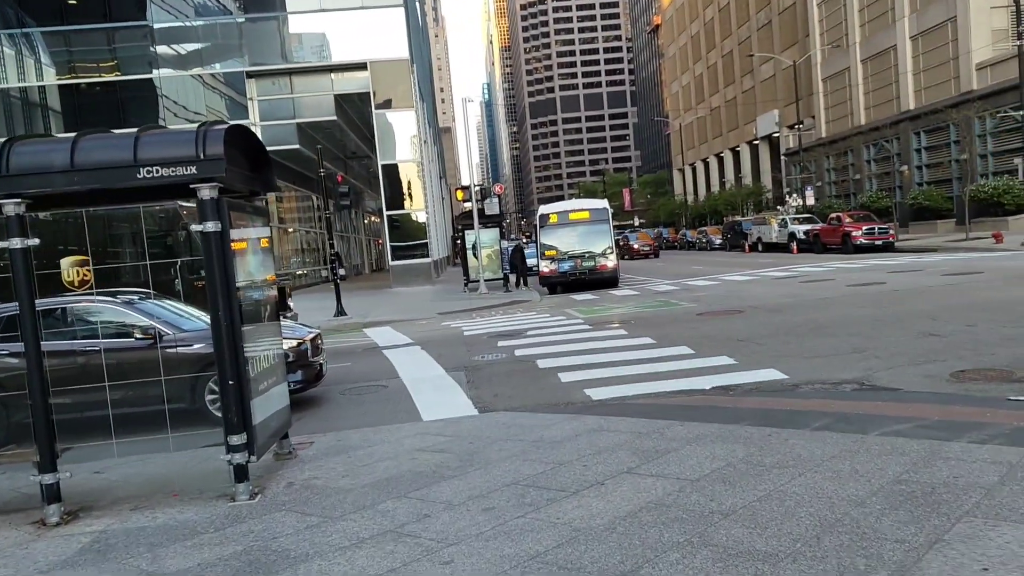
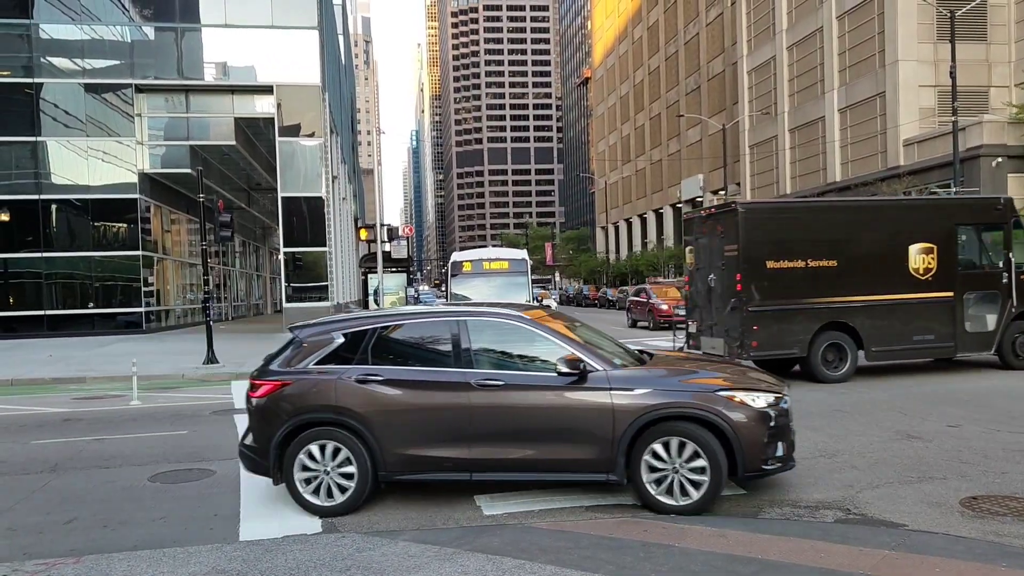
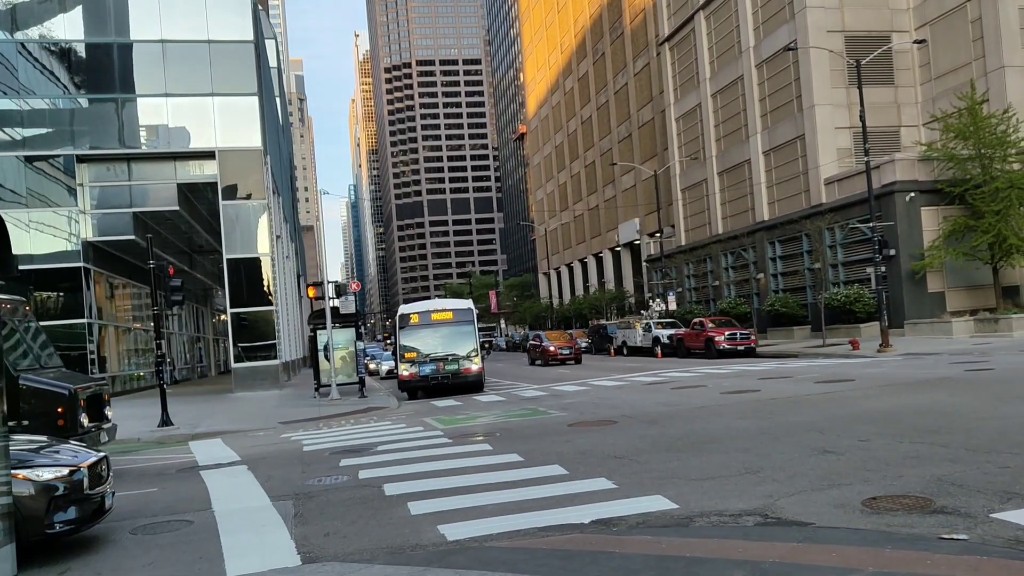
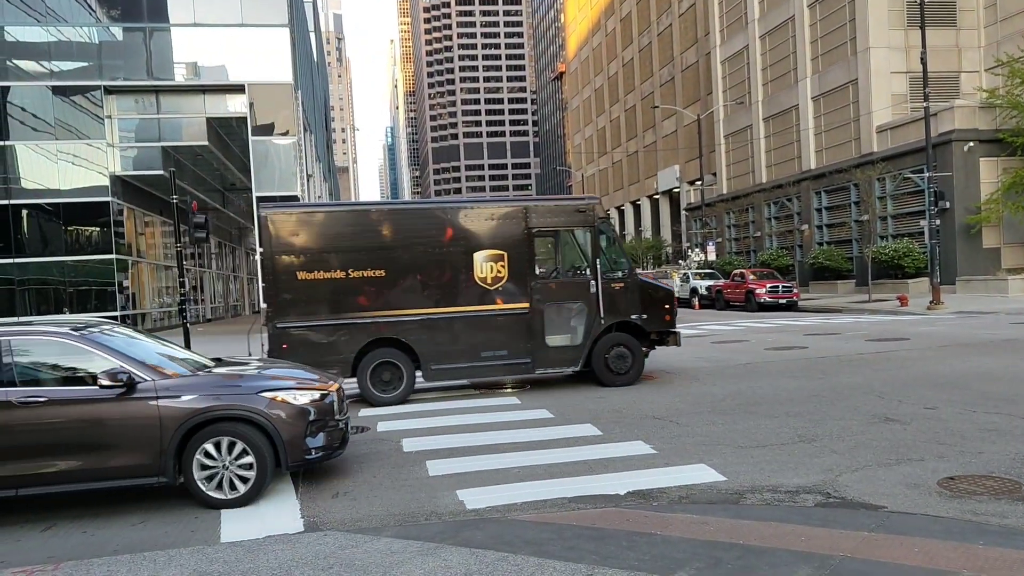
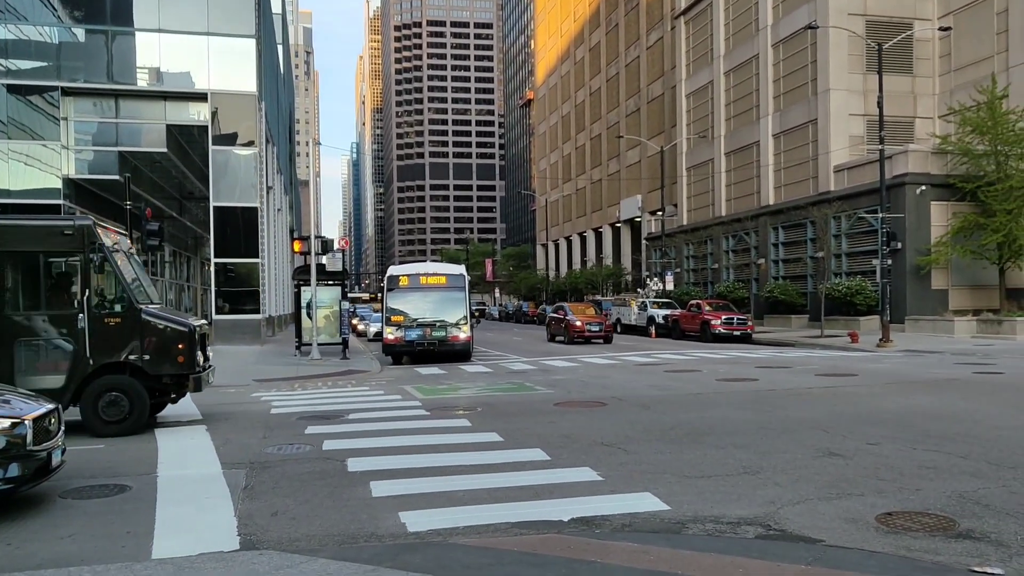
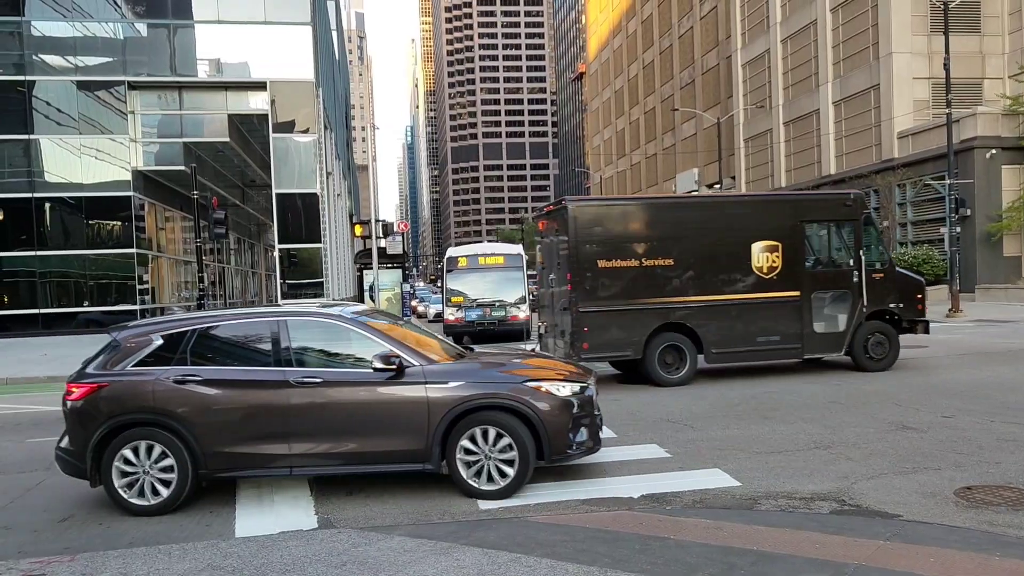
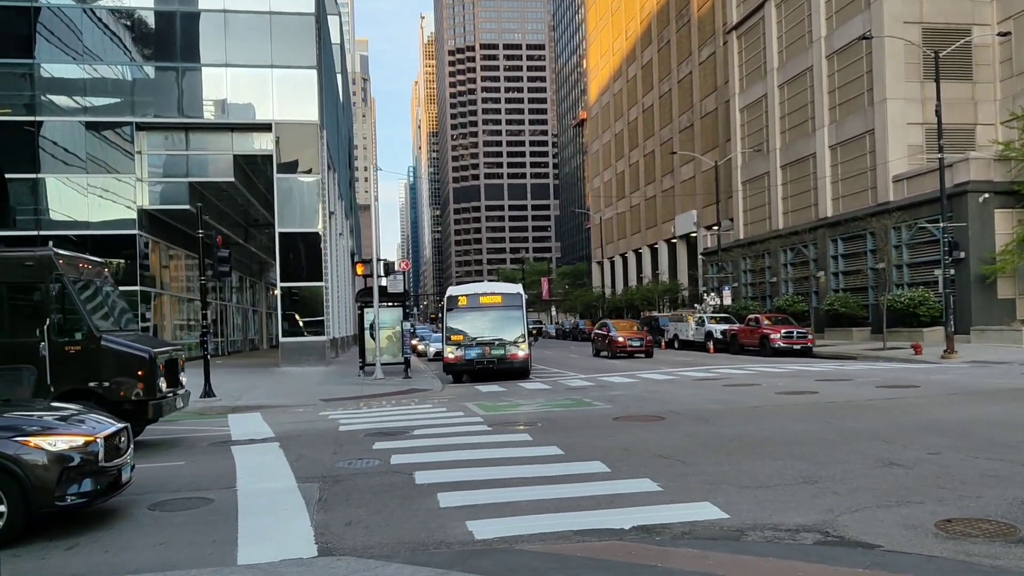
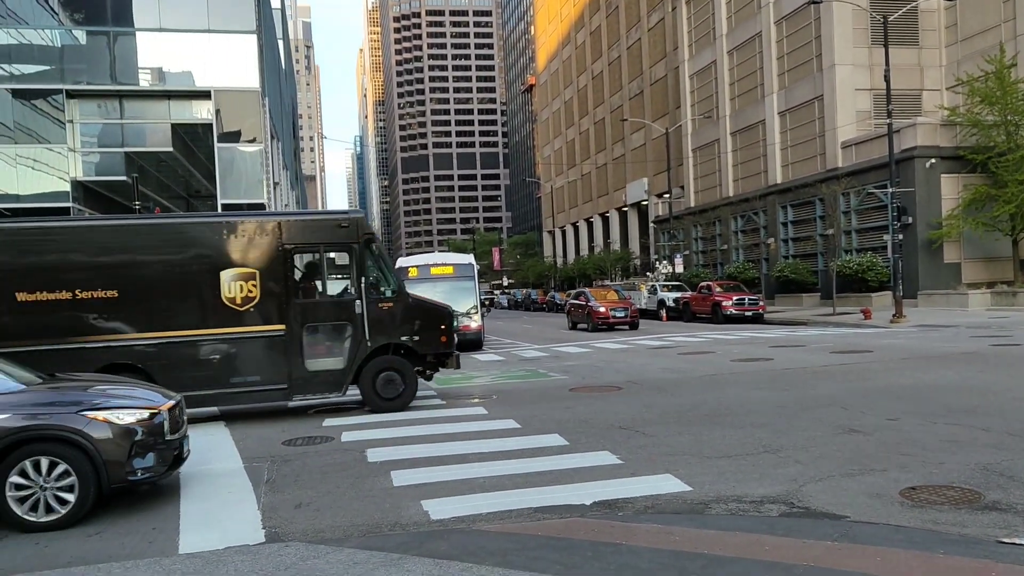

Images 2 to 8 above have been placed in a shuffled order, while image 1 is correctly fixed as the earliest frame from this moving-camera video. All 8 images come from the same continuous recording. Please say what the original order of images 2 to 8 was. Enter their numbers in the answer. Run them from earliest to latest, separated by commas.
3, 7, 5, 8, 4, 6, 2
